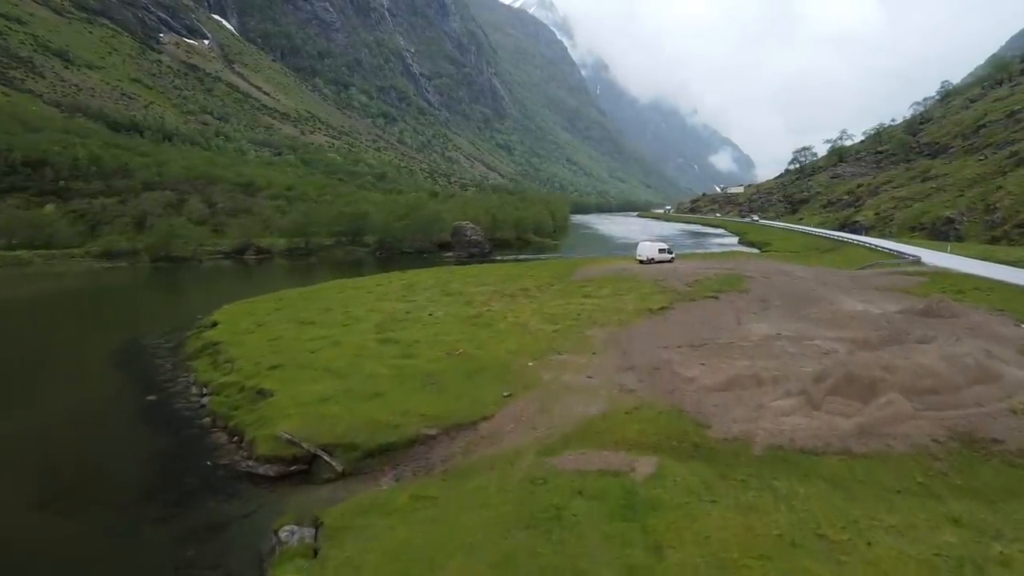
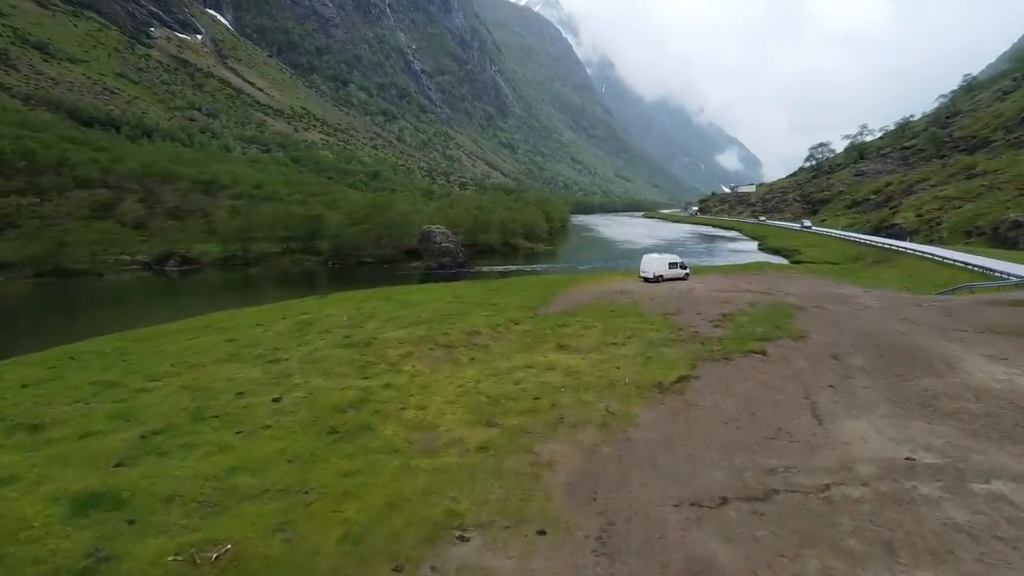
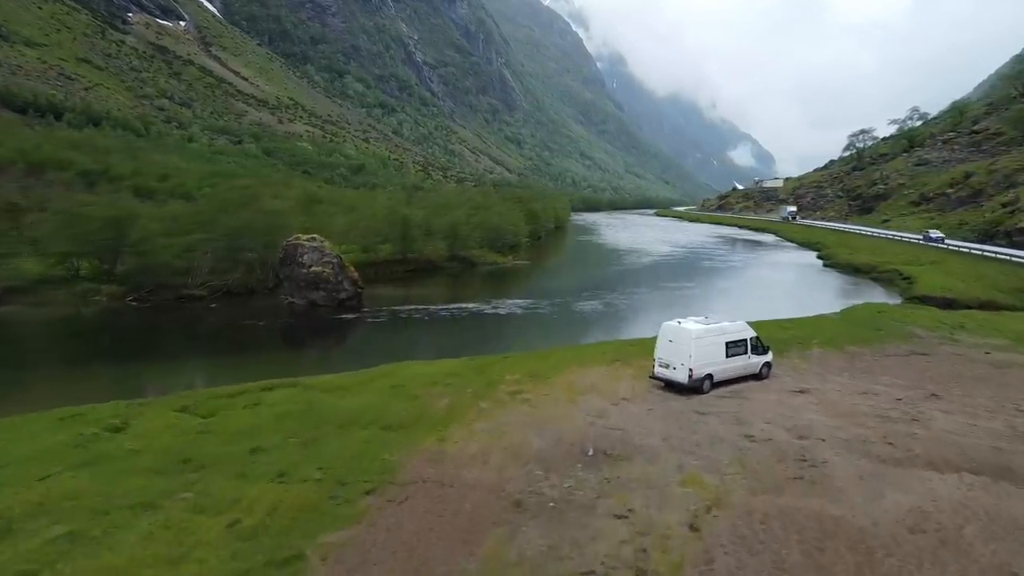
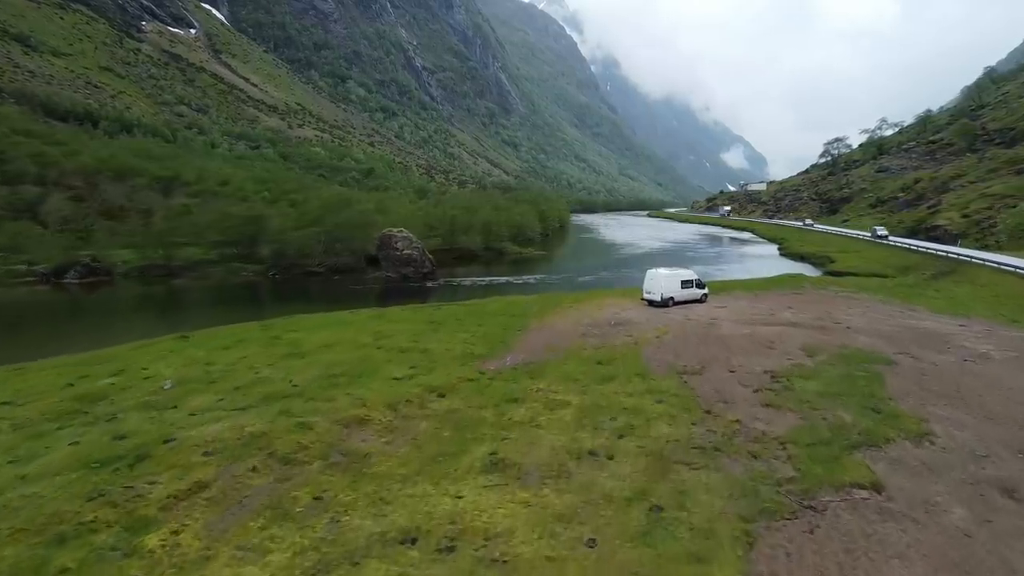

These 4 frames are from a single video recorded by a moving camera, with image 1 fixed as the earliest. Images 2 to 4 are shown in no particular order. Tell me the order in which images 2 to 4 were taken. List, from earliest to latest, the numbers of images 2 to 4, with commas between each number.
2, 4, 3
